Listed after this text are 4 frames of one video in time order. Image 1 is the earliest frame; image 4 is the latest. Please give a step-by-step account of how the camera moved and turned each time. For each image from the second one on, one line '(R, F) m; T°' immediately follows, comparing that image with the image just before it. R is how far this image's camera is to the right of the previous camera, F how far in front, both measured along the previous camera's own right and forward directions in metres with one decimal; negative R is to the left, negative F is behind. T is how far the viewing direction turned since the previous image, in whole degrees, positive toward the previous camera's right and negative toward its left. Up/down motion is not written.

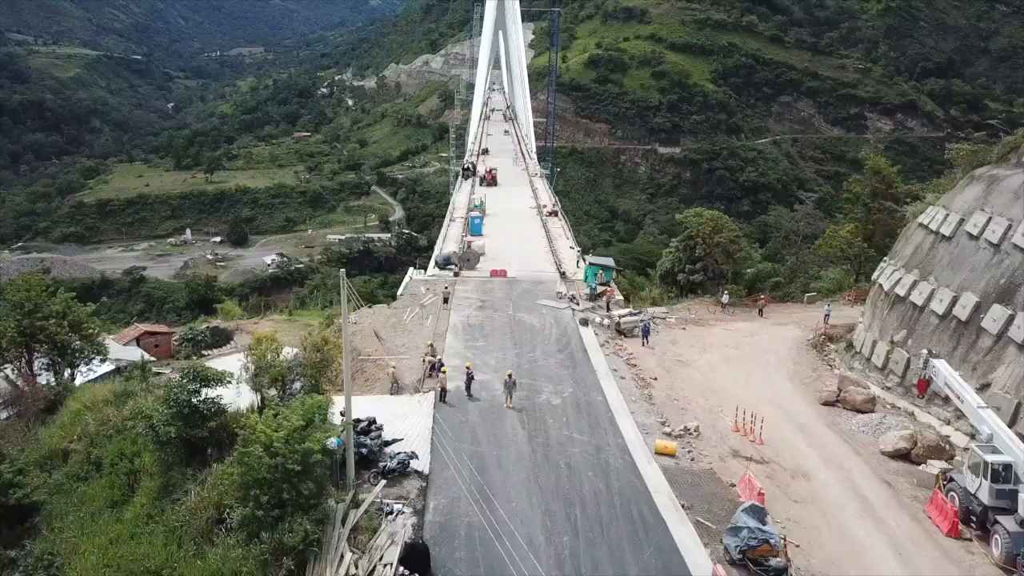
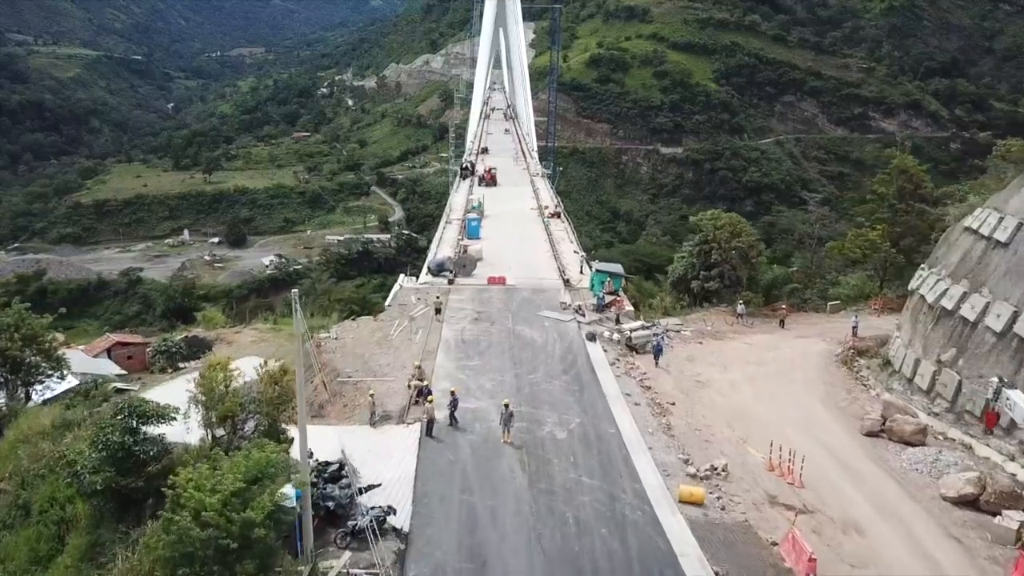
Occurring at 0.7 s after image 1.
(0.0, +0.4) m; 0°
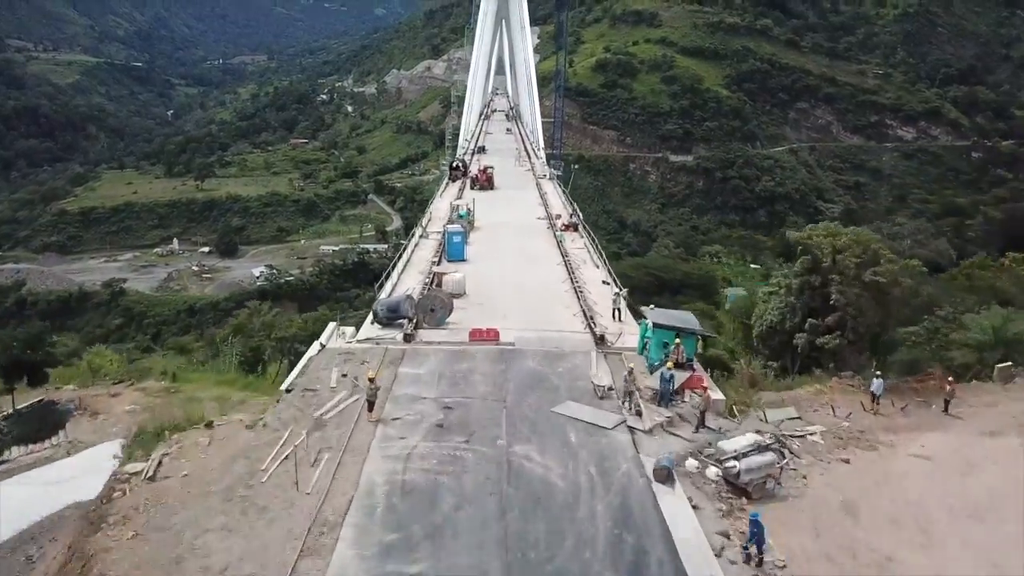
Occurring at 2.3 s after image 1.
(0.0, +1.9) m; 0°
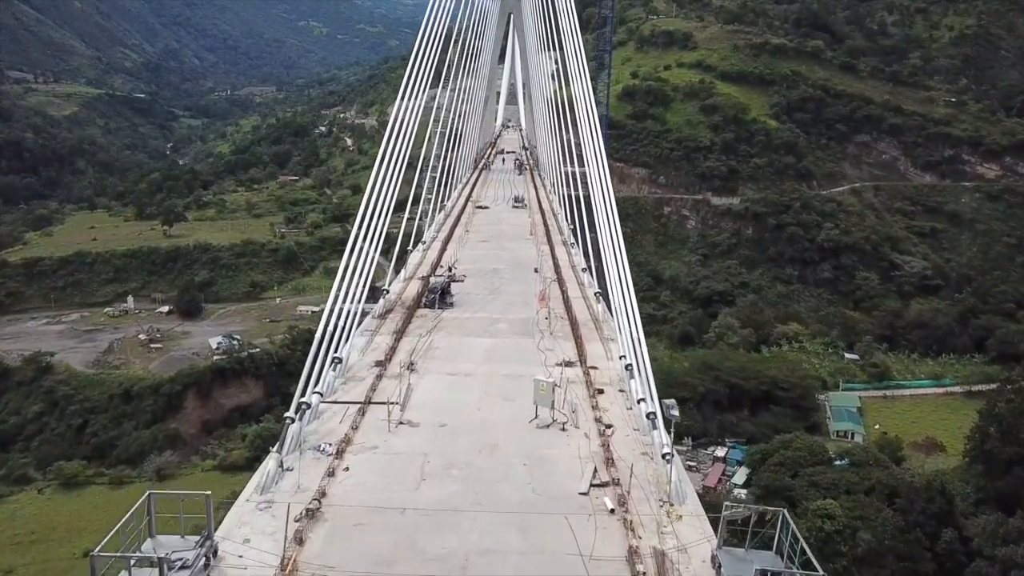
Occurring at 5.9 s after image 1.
(0.0, +6.7) m; -1°
